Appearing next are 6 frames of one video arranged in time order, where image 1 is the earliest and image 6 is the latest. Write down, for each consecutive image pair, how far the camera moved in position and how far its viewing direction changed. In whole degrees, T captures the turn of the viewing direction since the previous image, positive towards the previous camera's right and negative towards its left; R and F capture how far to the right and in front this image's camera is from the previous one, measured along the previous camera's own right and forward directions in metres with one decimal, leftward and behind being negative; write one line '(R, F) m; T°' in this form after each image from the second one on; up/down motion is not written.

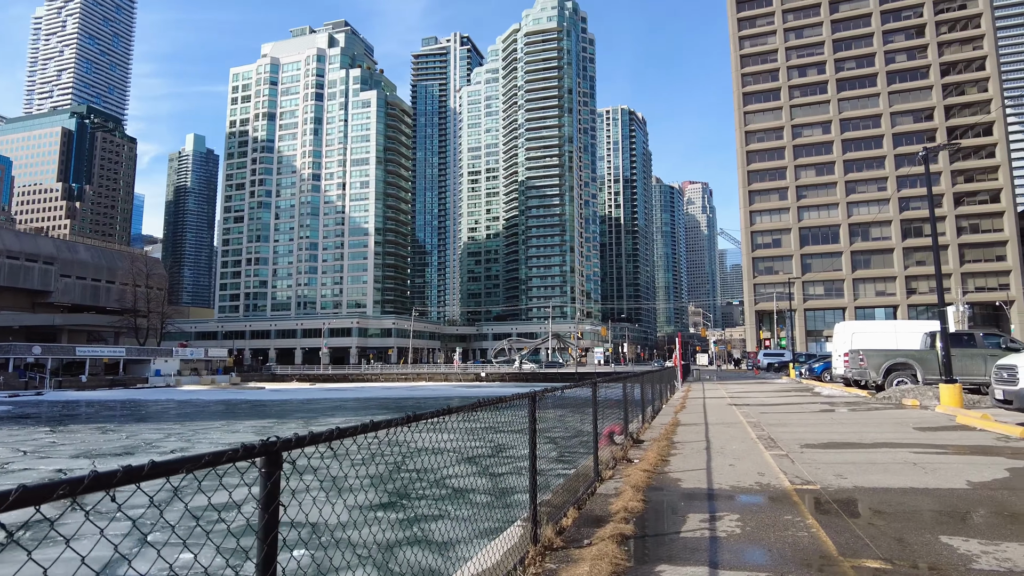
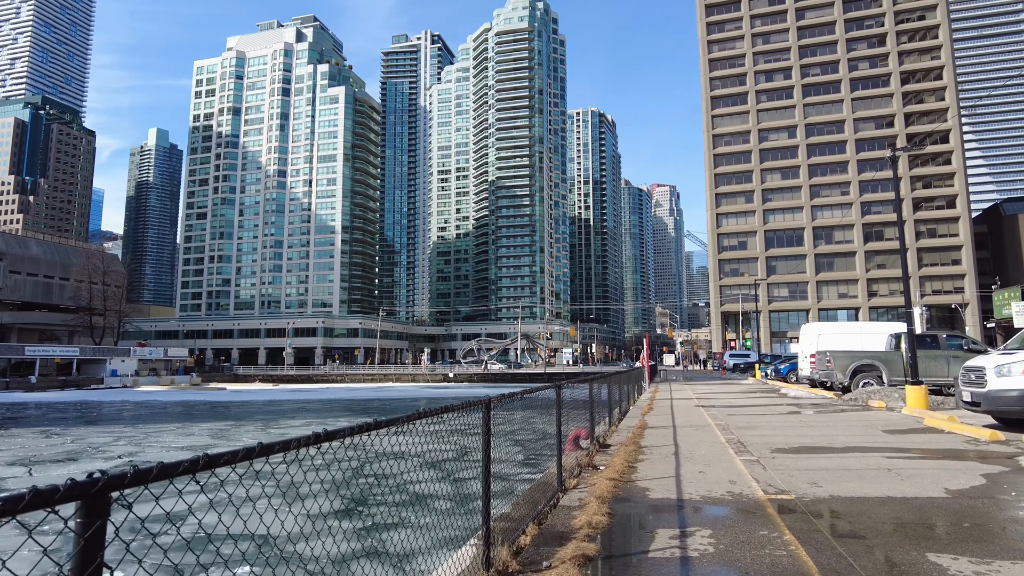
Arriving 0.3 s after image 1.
(+0.1, +0.5) m; +3°
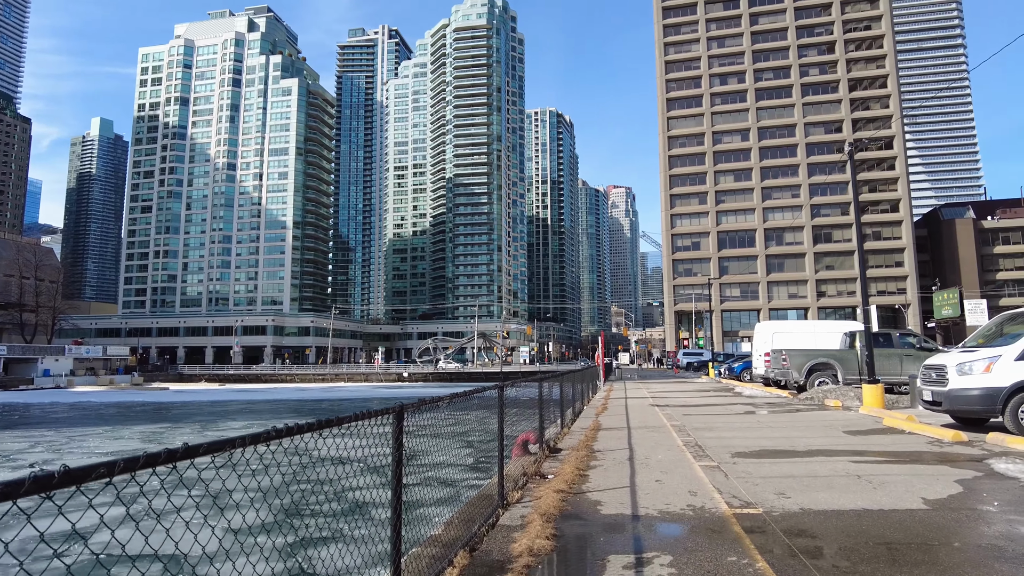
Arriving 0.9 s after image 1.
(+0.2, +0.9) m; +4°
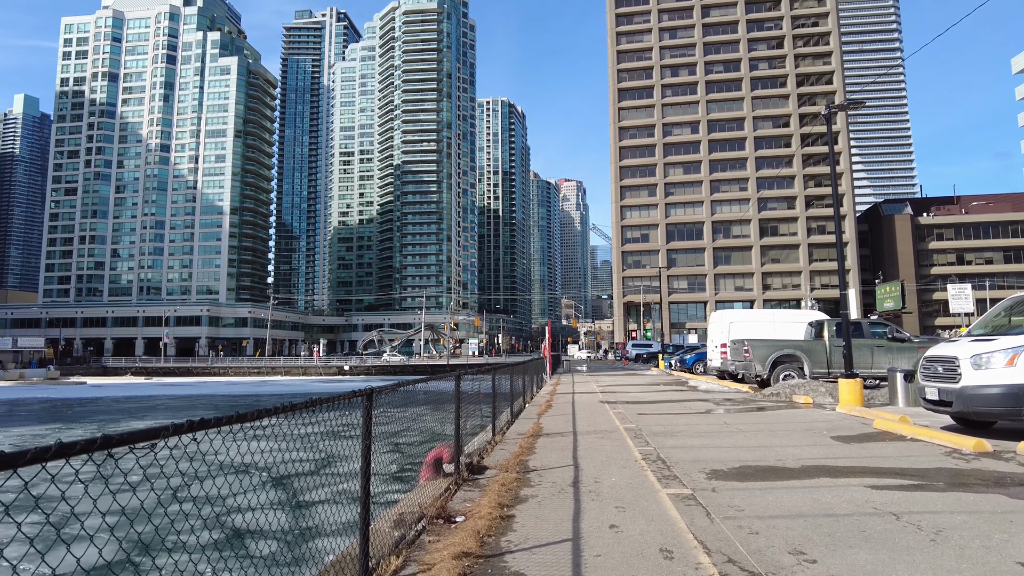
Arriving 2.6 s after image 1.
(+0.5, +2.3) m; +5°
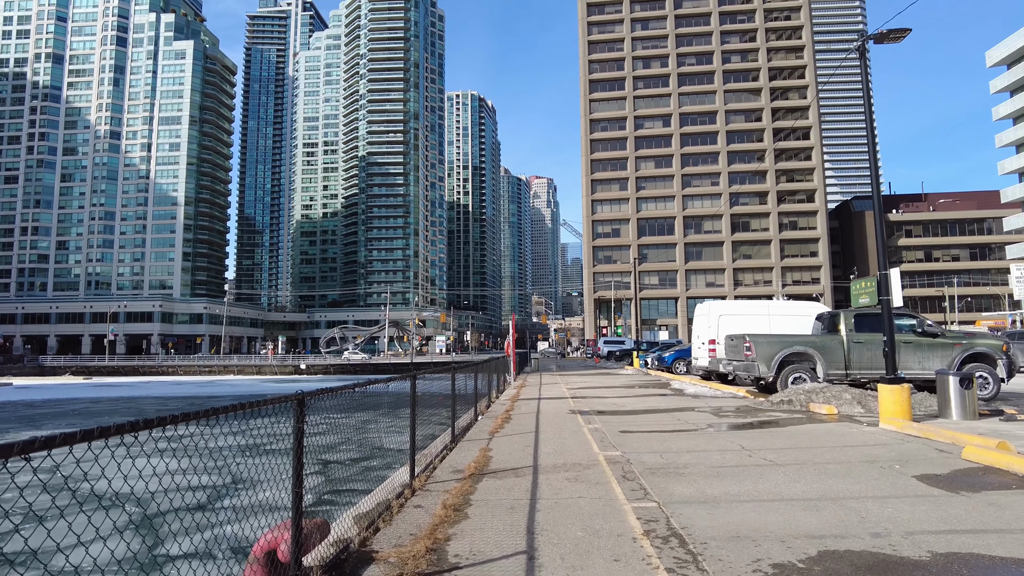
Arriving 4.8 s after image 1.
(+0.4, +3.2) m; +3°
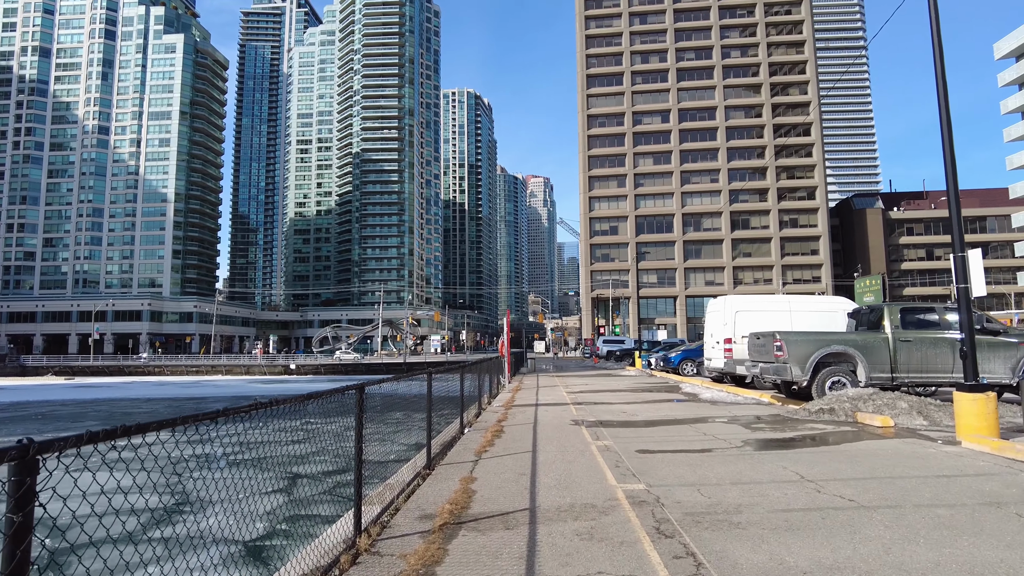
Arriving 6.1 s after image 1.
(+0.1, +1.9) m; 0°
